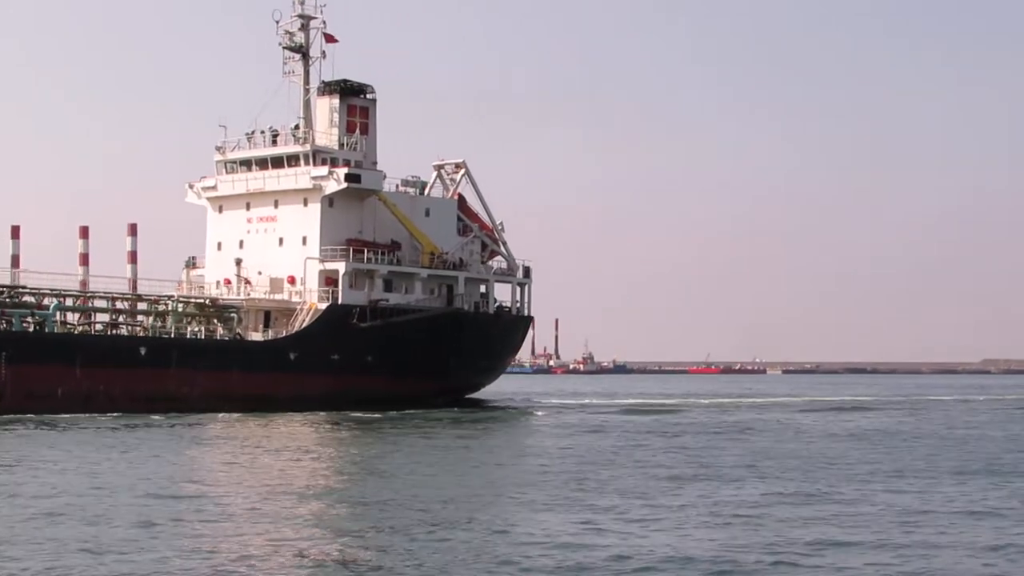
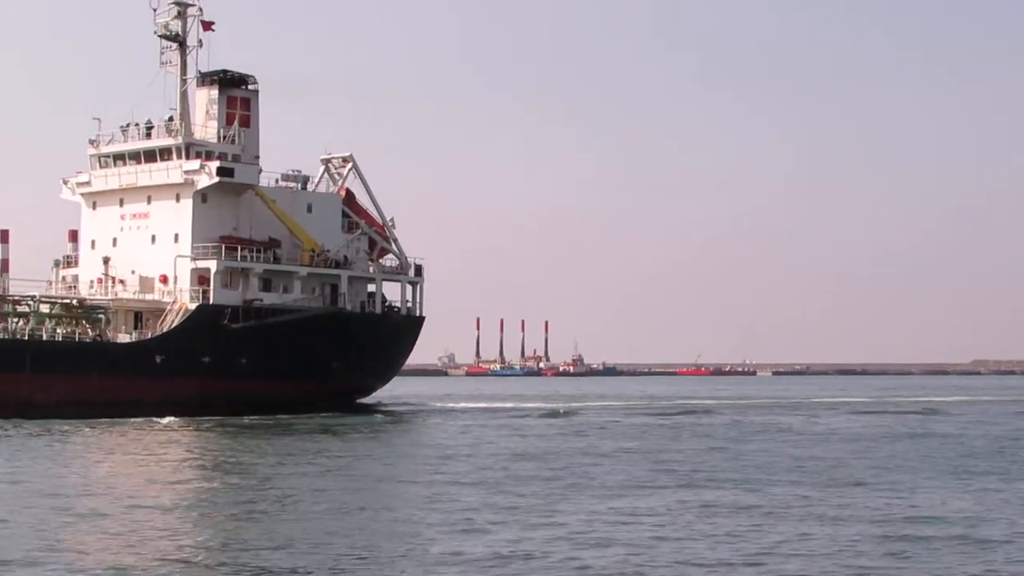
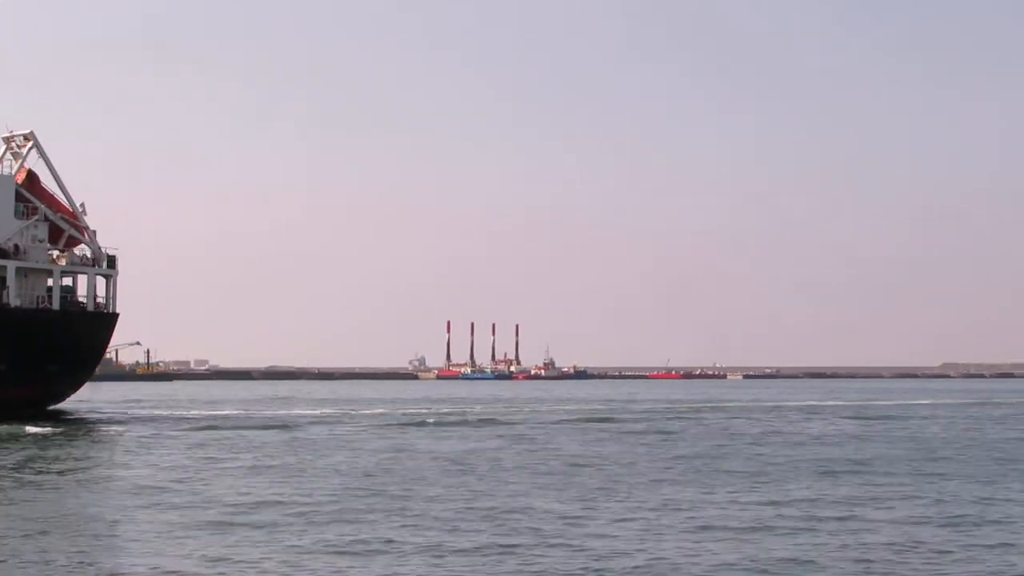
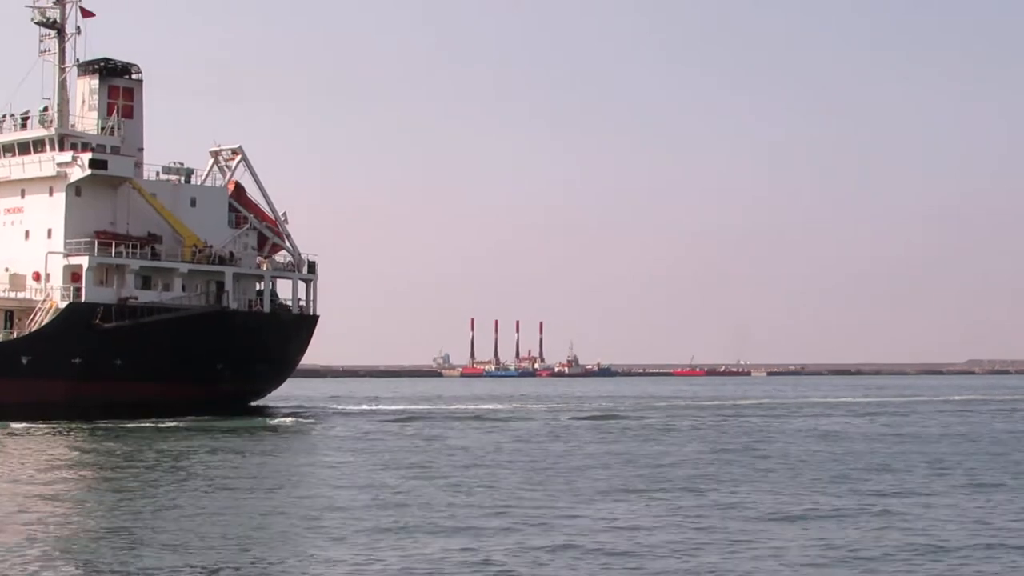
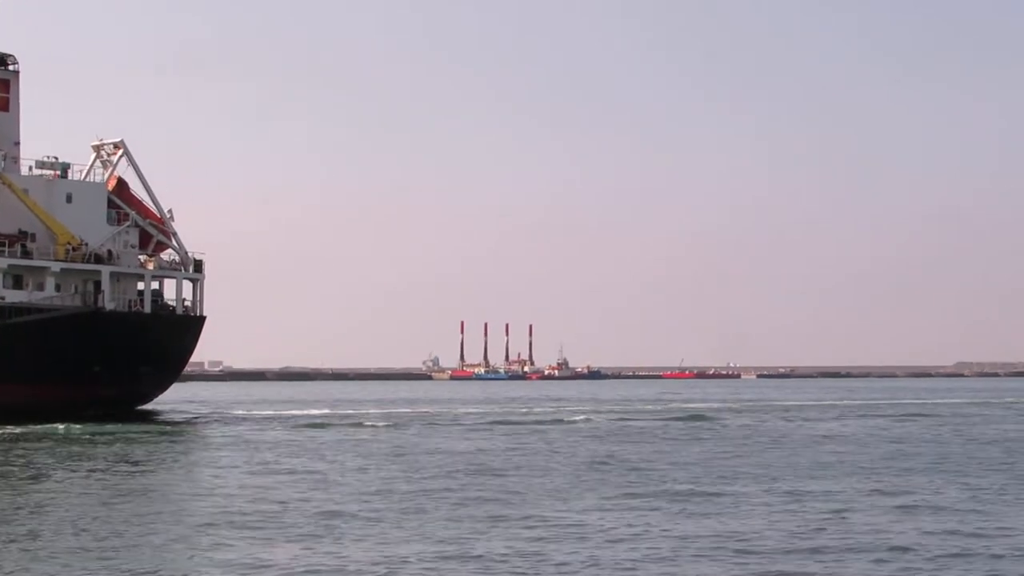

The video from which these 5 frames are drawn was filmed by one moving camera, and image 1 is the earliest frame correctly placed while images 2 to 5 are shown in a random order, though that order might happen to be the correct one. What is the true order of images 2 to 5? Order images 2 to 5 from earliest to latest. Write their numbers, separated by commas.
2, 4, 5, 3
